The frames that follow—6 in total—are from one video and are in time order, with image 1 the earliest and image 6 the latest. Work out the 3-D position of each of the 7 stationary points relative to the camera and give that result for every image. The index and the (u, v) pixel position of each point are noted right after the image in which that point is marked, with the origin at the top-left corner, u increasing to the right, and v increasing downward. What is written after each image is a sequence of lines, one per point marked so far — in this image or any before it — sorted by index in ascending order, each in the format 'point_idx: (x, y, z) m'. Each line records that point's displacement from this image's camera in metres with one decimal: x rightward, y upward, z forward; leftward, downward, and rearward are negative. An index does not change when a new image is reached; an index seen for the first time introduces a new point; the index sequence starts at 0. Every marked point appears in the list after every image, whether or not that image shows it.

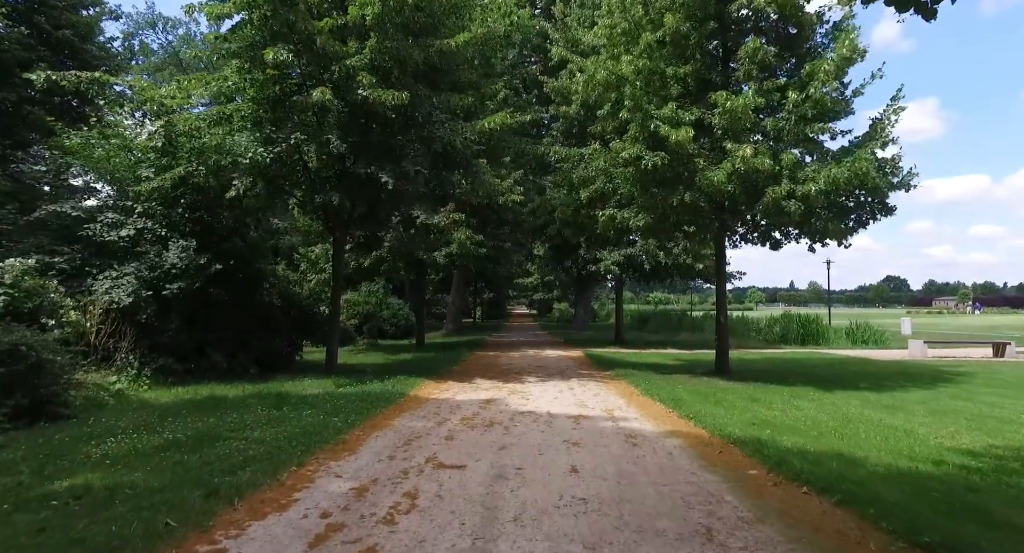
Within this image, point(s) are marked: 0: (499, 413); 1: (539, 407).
0: (-0.2, -2.0, +8.1) m
1: (+0.4, -2.0, +8.5) m
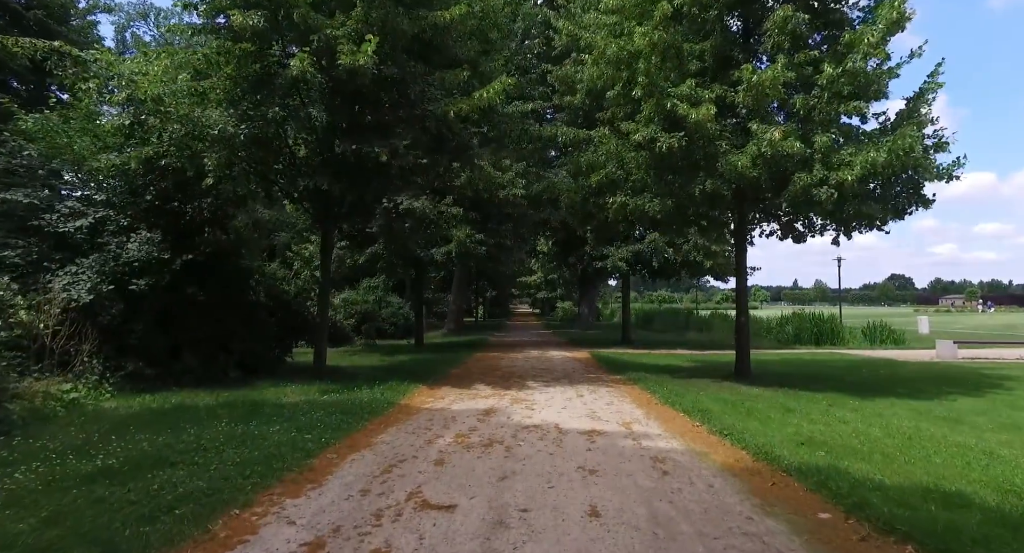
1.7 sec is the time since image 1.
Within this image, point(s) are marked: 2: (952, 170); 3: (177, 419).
0: (-0.2, -1.9, +7.0) m
1: (+0.5, -1.9, +7.5) m
2: (+8.4, +2.0, +10.8) m
3: (-4.5, -1.9, +7.5) m
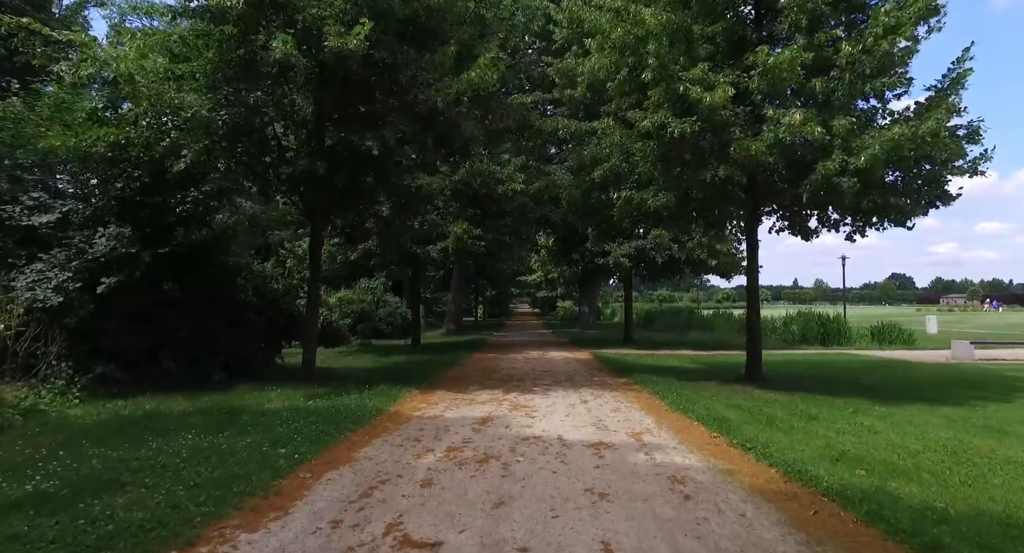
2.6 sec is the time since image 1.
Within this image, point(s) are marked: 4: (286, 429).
0: (-0.2, -1.8, +6.4) m
1: (+0.4, -1.9, +6.8) m
2: (+8.4, +2.1, +10.1) m
3: (-4.5, -1.9, +6.9) m
4: (-2.6, -1.8, +6.6) m
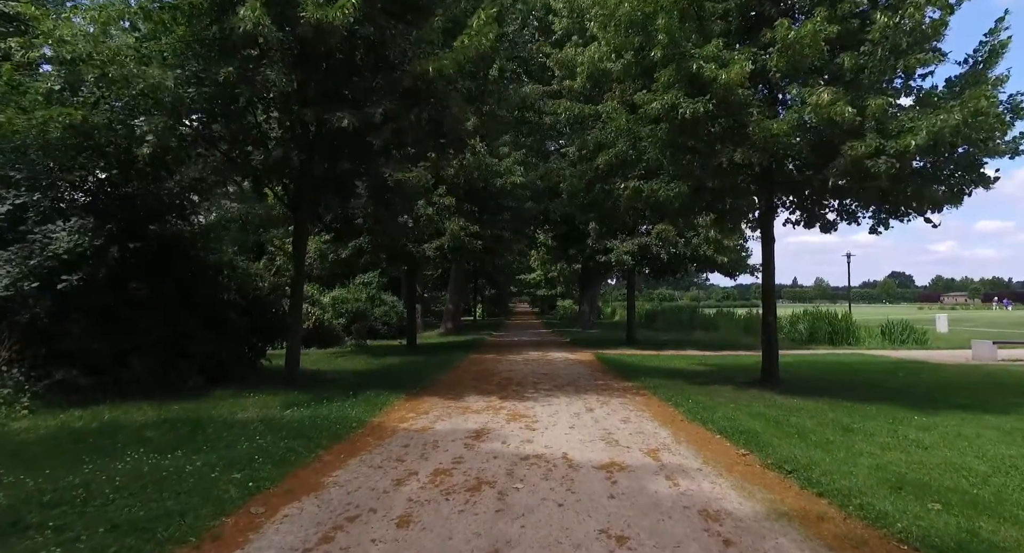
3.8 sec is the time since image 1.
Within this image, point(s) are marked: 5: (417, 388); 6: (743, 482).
0: (-0.2, -1.8, +5.5) m
1: (+0.4, -1.8, +6.0) m
2: (+8.4, +2.2, +9.3) m
3: (-4.5, -1.8, +6.0) m
4: (-2.7, -1.7, +5.7) m
5: (-1.8, -2.1, +10.4) m
6: (+1.9, -1.7, +4.6) m
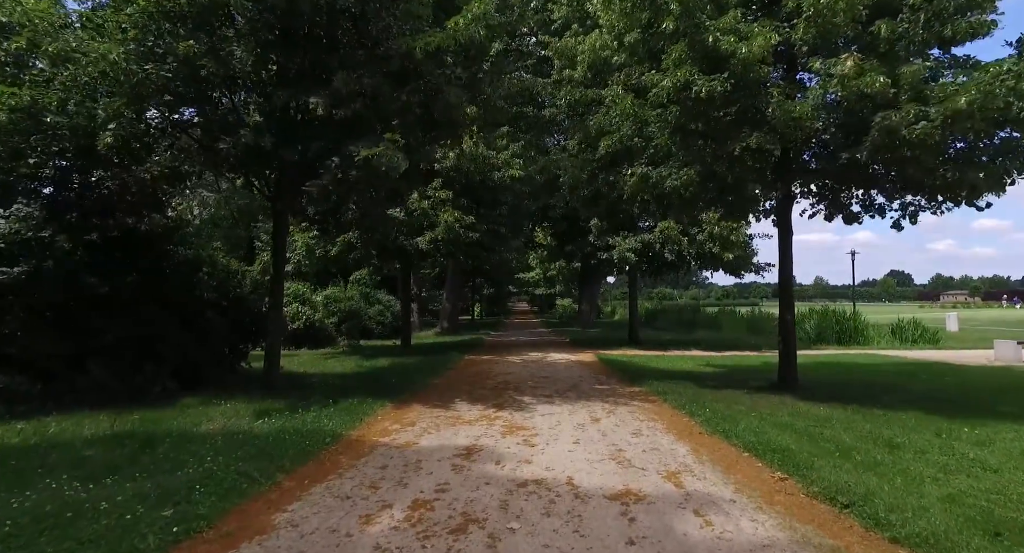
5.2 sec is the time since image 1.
0: (-0.2, -1.7, +4.6) m
1: (+0.4, -1.7, +5.1) m
2: (+8.3, +2.3, +8.4) m
3: (-4.6, -1.7, +5.1) m
4: (-2.7, -1.7, +4.8) m
5: (-1.8, -2.0, +9.6) m
6: (+1.9, -1.6, +3.8) m
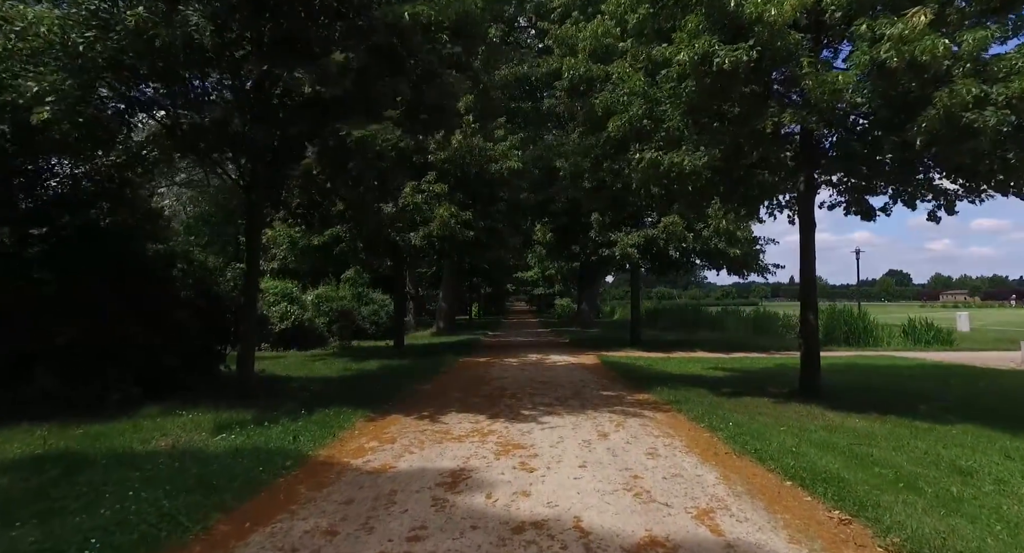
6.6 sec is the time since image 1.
0: (-0.3, -1.7, +3.7) m
1: (+0.3, -1.7, +4.1) m
2: (+8.2, +2.3, +7.5) m
3: (-4.6, -1.7, +4.1) m
4: (-2.8, -1.6, +3.9) m
5: (-1.9, -1.9, +8.6) m
6: (+1.8, -1.6, +2.8) m
